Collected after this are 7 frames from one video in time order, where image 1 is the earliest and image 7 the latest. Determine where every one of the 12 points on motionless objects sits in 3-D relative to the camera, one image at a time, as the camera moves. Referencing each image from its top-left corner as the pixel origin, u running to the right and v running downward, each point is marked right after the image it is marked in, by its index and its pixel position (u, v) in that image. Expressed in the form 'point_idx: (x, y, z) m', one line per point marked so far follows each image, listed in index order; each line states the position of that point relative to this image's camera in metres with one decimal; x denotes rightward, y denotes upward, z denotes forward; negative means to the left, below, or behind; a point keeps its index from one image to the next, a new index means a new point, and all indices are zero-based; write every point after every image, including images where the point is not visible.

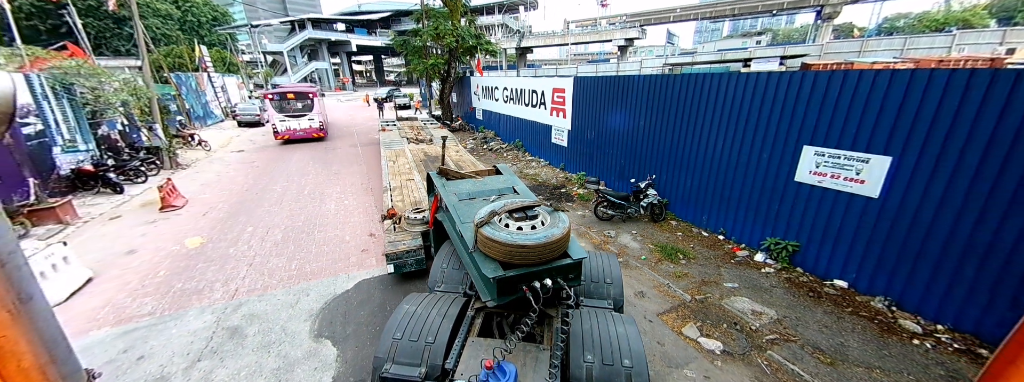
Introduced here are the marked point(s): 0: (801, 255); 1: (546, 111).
0: (+4.0, -0.9, +4.6) m
1: (+1.0, +2.5, +9.8) m
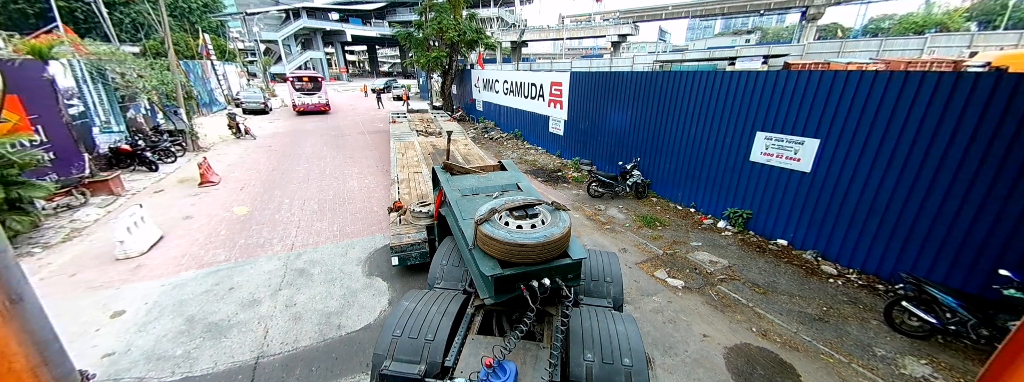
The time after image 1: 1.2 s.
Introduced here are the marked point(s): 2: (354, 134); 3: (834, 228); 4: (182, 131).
0: (+4.1, -0.5, +5.6) m
1: (+1.1, +3.0, +10.8) m
2: (-6.7, +2.4, +13.7) m
3: (+4.6, -0.5, +4.7) m
4: (-10.7, +2.0, +10.6) m
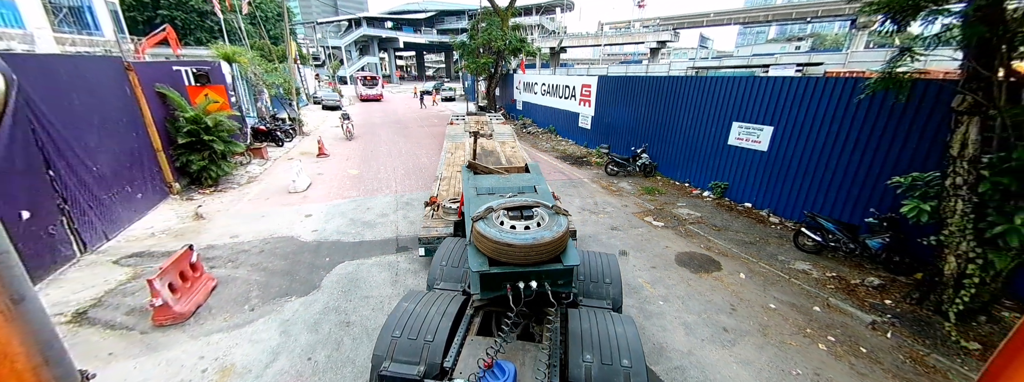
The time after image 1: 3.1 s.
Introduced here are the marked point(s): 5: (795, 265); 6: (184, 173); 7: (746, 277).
0: (+4.9, 0.0, +7.4) m
1: (+2.5, +3.5, +12.8) m
2: (-4.9, +3.3, +16.5) m
3: (+5.2, 0.0, +6.3) m
4: (-9.2, +3.1, +13.8) m
5: (+4.3, -1.1, +5.0) m
6: (-7.7, +0.4, +7.7) m
7: (+3.5, -1.2, +4.8) m
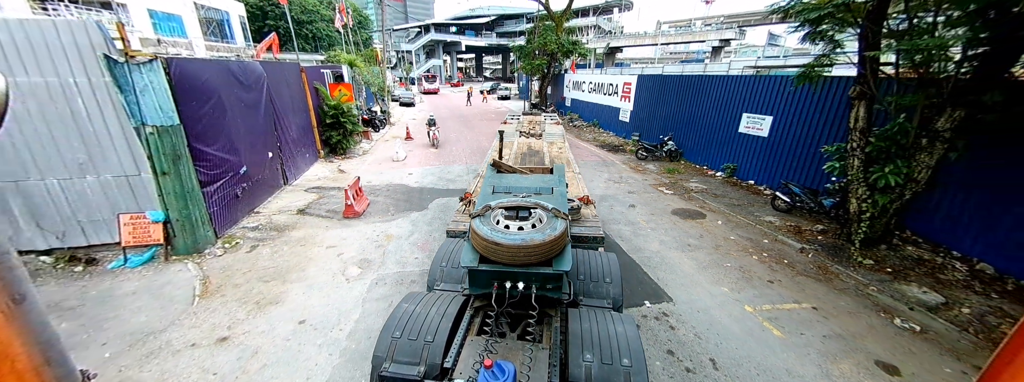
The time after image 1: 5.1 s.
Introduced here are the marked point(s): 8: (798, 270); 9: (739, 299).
0: (+6.1, +0.5, +8.8) m
1: (+4.7, +4.2, +14.5) m
2: (-2.1, +4.2, +19.3) m
3: (+6.3, +0.5, +7.7) m
4: (-6.7, +4.3, +17.3) m
5: (+5.1, -0.5, +6.5) m
6: (-6.2, +1.6, +11.0) m
7: (+4.2, -0.6, +6.5) m
8: (+4.4, -1.2, +5.0) m
9: (+3.1, -1.4, +4.4) m
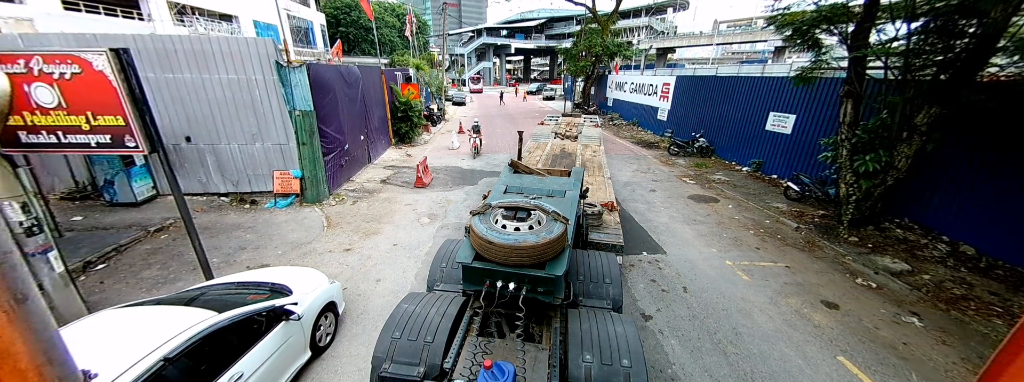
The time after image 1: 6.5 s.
0: (+7.2, +0.7, +9.4) m
1: (+6.8, +4.4, +15.2) m
2: (+0.6, +4.7, +20.8) m
3: (+7.2, +0.7, +8.3) m
4: (-4.2, +5.0, +19.5) m
5: (+5.8, -0.3, +7.3) m
6: (-4.7, +2.3, +13.2) m
7: (+5.0, -0.4, +7.3) m
8: (+4.9, -0.9, +5.8) m
9: (+3.5, -1.1, +5.4) m
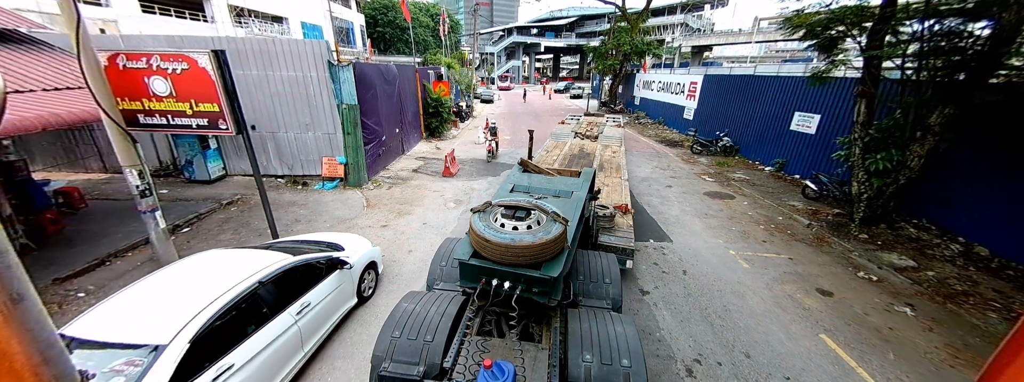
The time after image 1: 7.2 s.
0: (+7.8, +0.7, +9.4) m
1: (+8.0, +4.4, +15.2) m
2: (+2.3, +5.0, +21.3) m
3: (+7.8, +0.7, +8.3) m
4: (-2.6, +5.4, +20.3) m
5: (+6.3, -0.3, +7.4) m
6: (-3.6, +2.7, +14.1) m
7: (+5.4, -0.3, +7.5) m
8: (+5.2, -0.9, +6.0) m
9: (+3.8, -1.0, +5.7) m
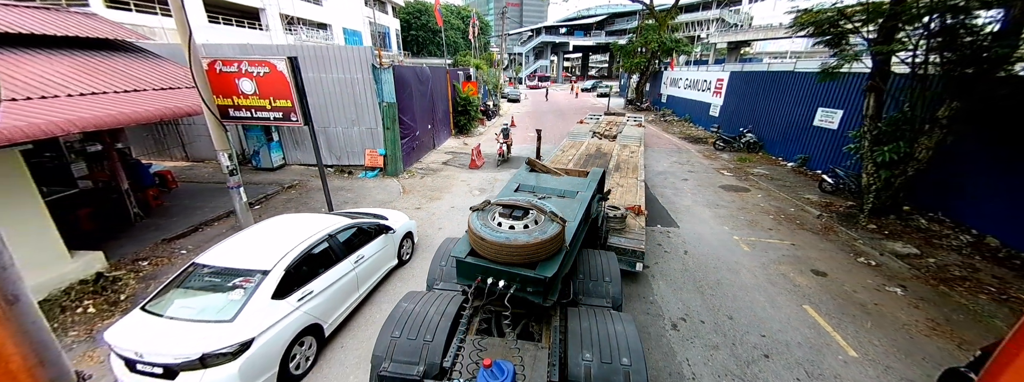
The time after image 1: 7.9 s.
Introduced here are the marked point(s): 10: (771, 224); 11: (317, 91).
0: (+8.5, +0.8, +9.4) m
1: (+9.2, +4.5, +15.2) m
2: (+4.1, +5.2, +21.7) m
3: (+8.4, +0.8, +8.3) m
4: (-0.9, +5.7, +21.2) m
5: (+6.7, -0.1, +7.5) m
6: (-2.5, +3.0, +15.0) m
7: (+5.9, -0.1, +7.7) m
8: (+5.6, -0.7, +6.3) m
9: (+4.1, -0.8, +6.1) m
10: (+5.1, -0.6, +6.4) m
11: (-5.3, +2.8, +8.9) m
